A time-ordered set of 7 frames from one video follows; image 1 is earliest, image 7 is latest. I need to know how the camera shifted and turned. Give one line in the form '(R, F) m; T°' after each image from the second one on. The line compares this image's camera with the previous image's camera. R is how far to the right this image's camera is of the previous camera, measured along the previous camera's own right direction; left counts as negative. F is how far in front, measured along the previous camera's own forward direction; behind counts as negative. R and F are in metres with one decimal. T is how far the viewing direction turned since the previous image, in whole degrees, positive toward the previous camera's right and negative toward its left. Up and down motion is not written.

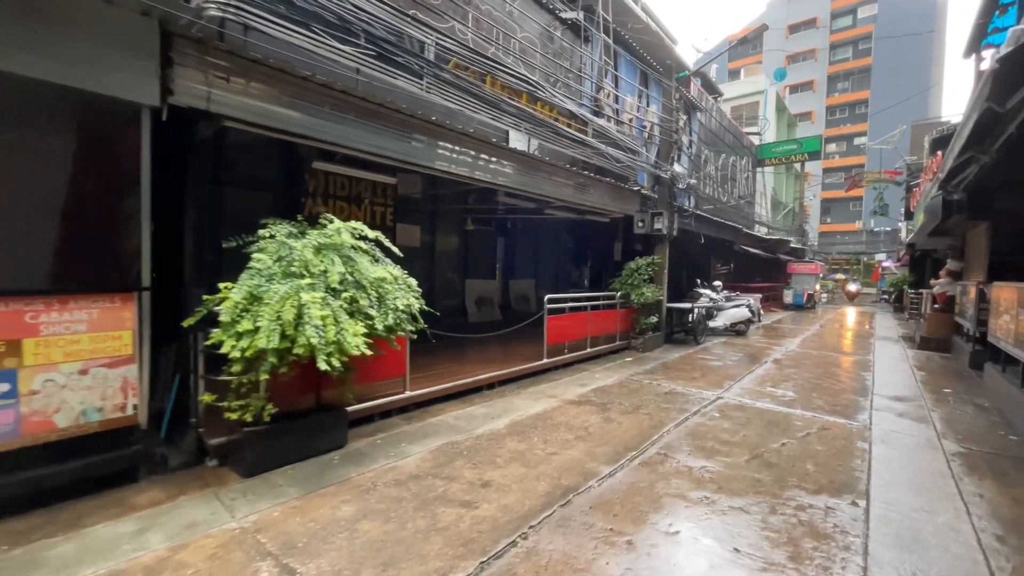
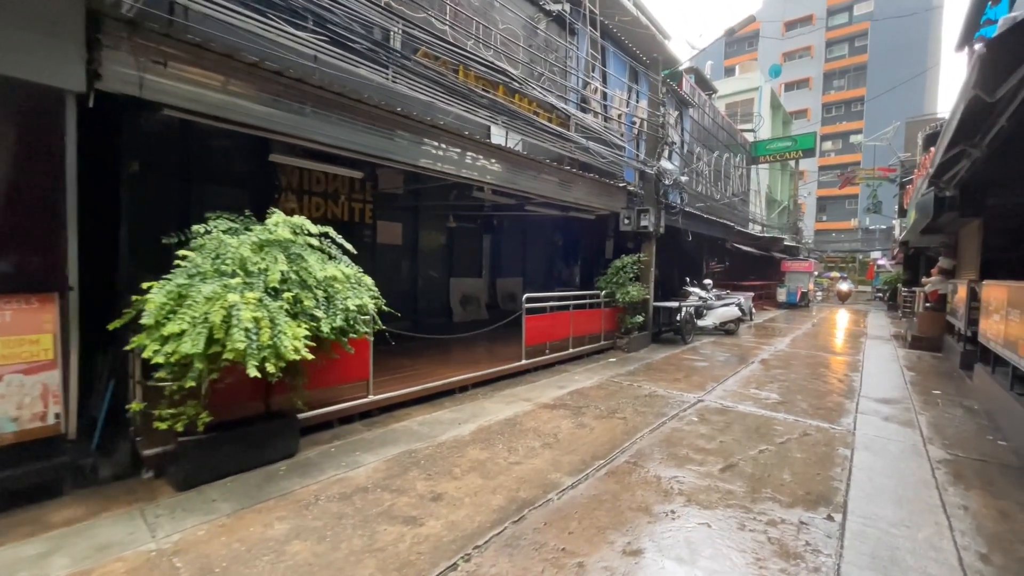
(+0.3, +0.2) m; 0°
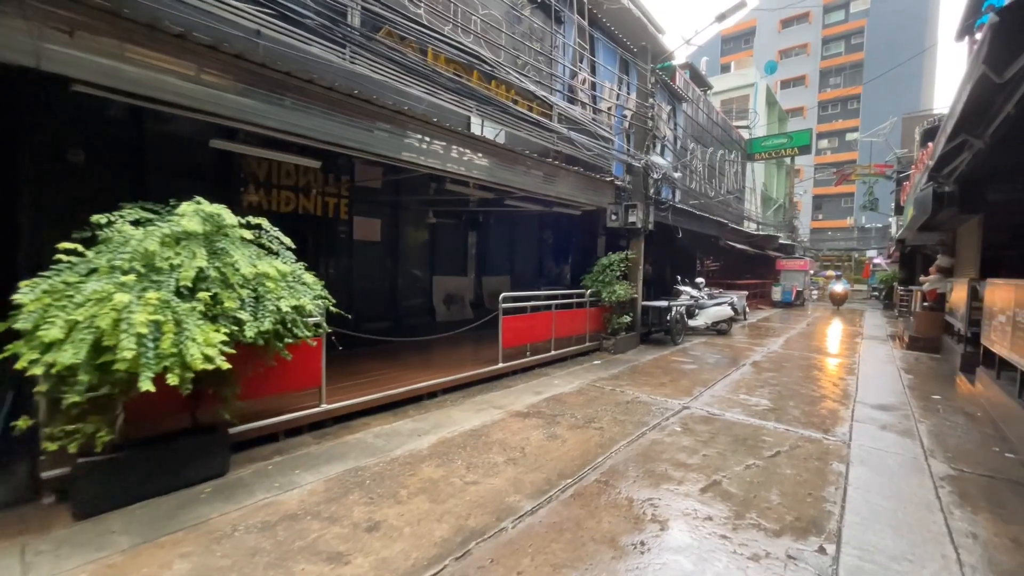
(+0.3, +0.4) m; 0°
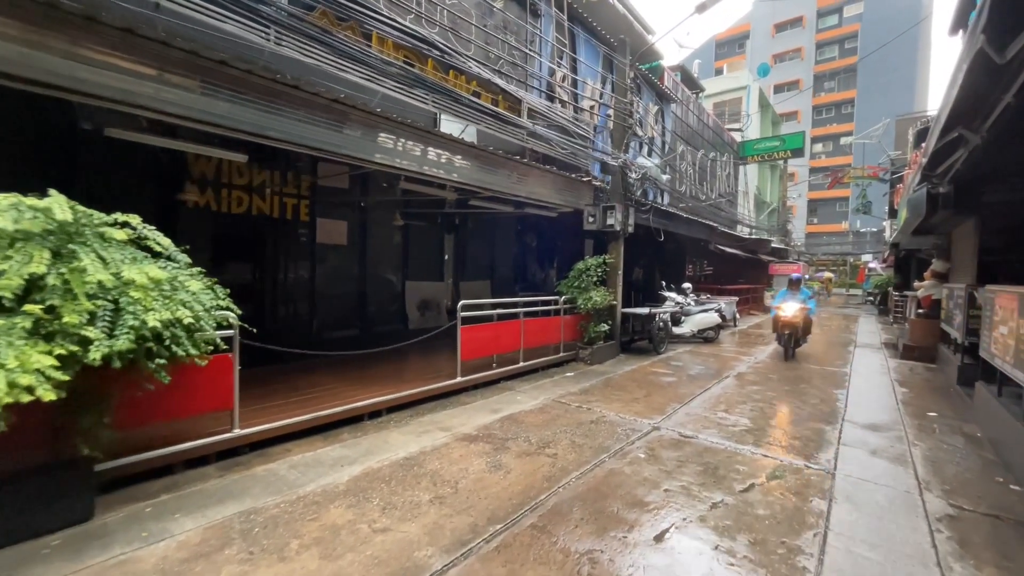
(+0.5, +0.5) m; 0°
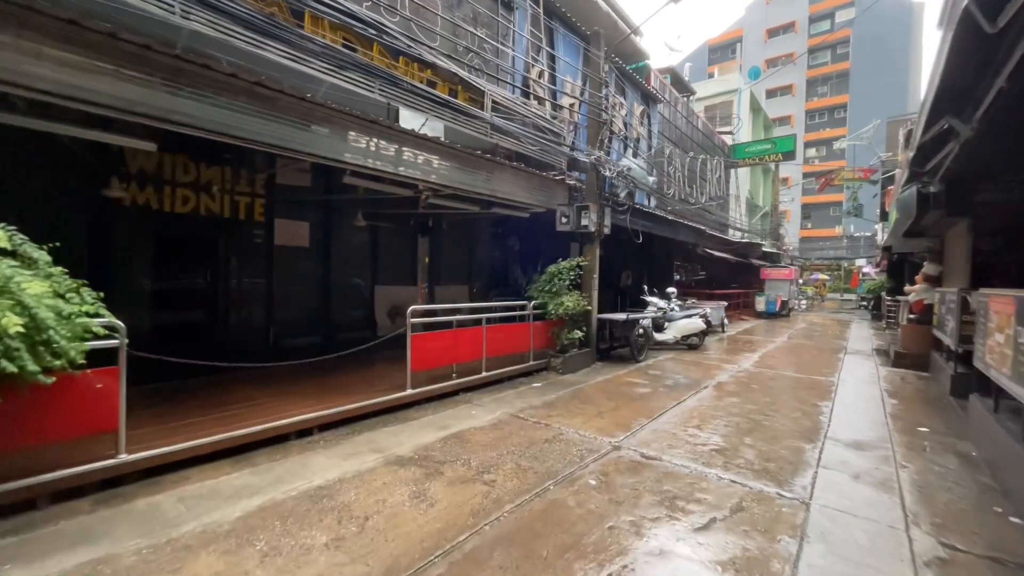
(+0.5, +0.5) m; 0°
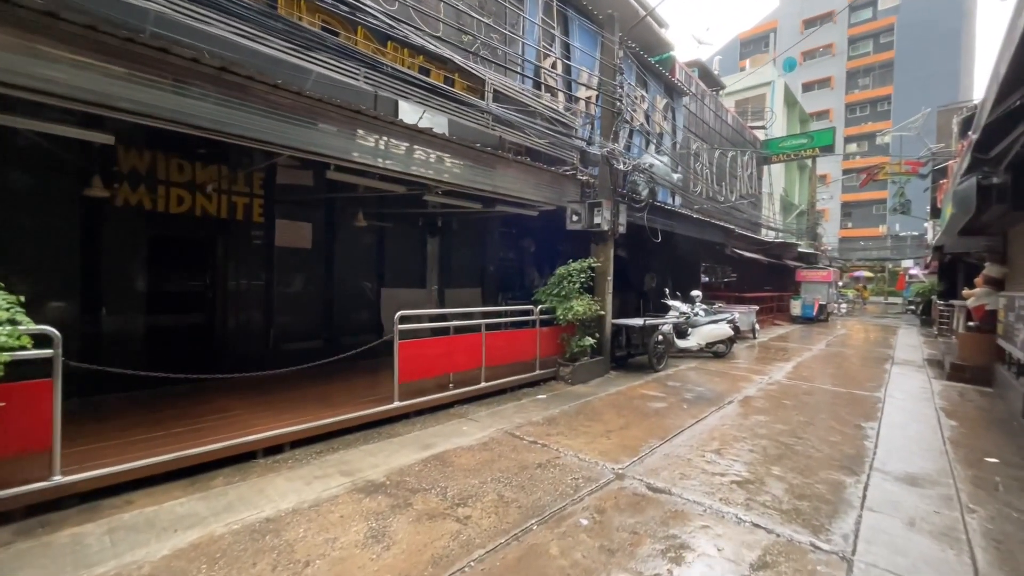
(+0.3, +0.5) m; -3°
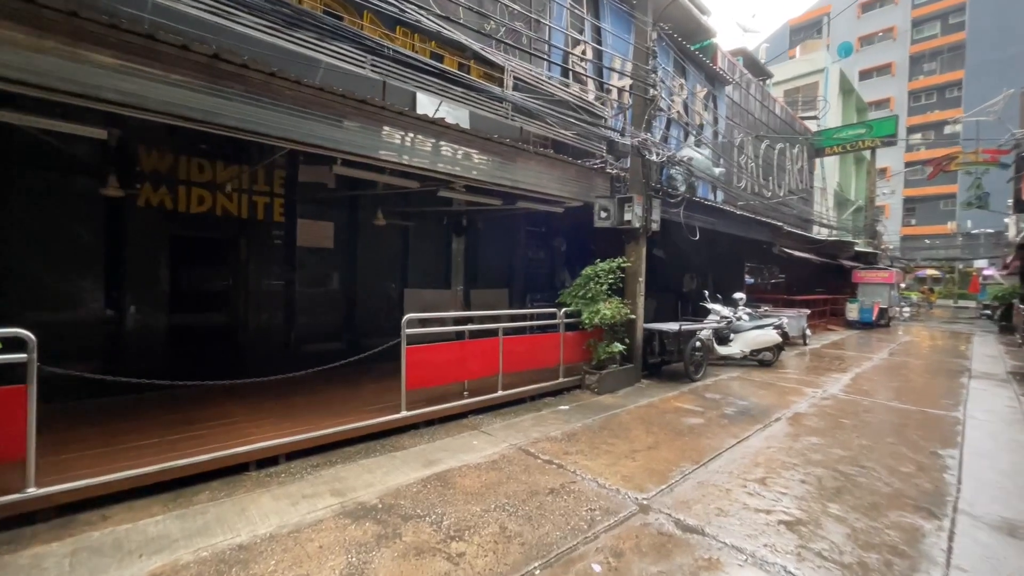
(+0.2, +0.4) m; -5°
